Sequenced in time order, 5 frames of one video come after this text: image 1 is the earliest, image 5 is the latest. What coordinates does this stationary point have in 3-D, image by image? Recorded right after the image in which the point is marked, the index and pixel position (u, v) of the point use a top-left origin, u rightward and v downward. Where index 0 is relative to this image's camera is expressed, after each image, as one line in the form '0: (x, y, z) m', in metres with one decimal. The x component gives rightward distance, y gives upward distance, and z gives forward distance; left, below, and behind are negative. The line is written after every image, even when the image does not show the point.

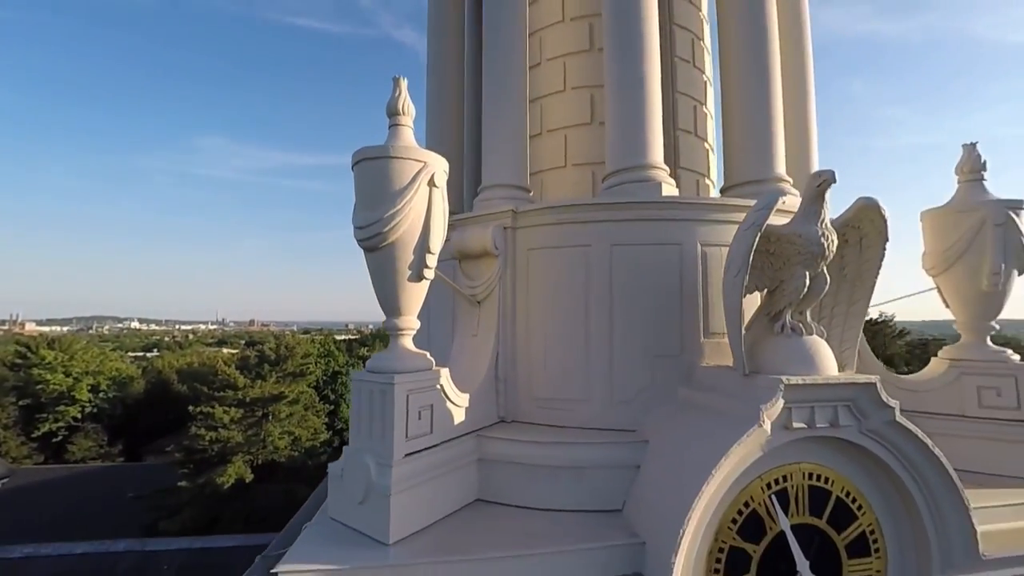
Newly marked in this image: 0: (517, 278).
0: (+0.1, +0.1, +7.1) m
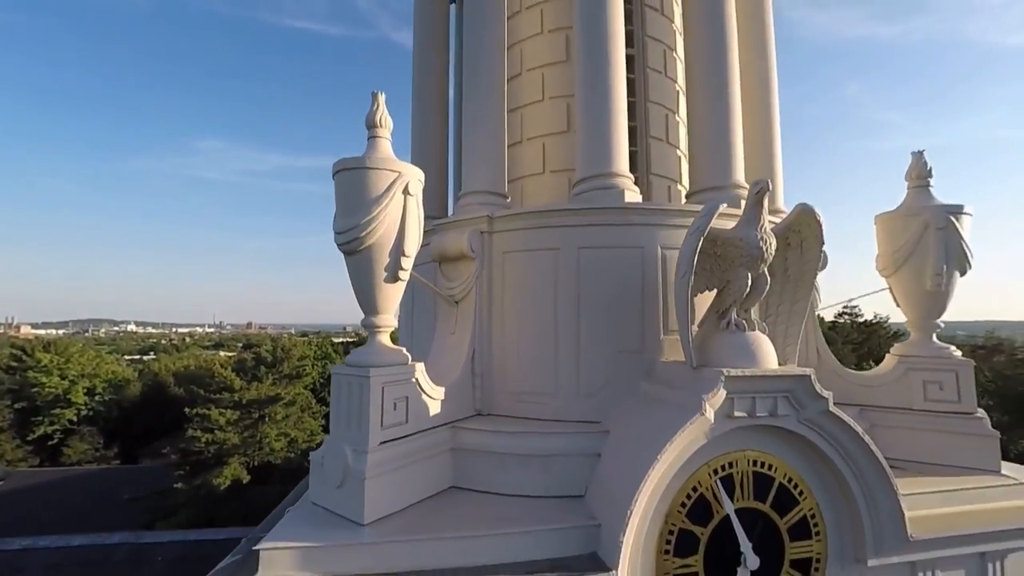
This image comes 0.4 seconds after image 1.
0: (-0.3, +0.1, +7.5) m
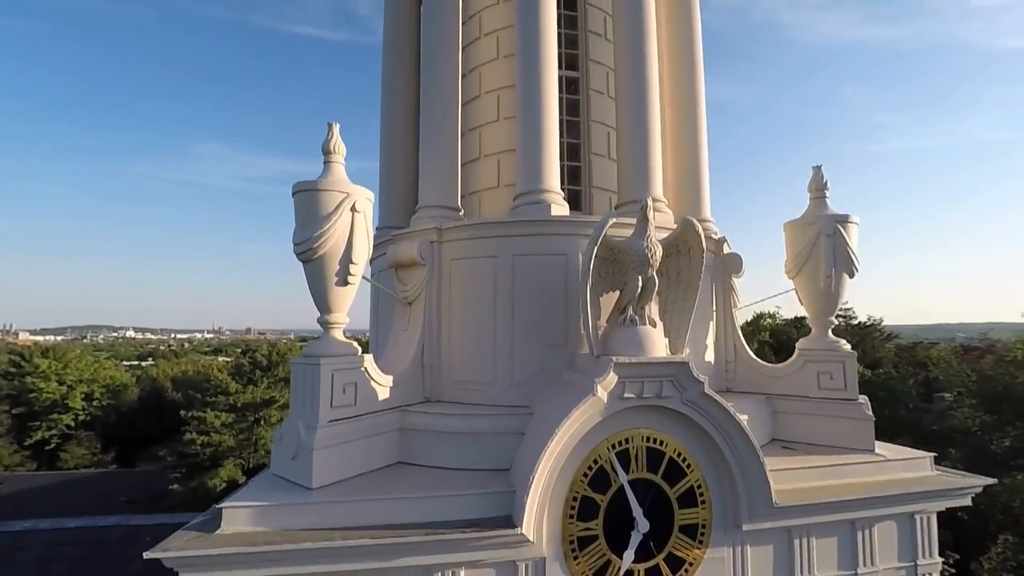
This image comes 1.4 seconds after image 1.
0: (-1.2, +0.1, +8.6) m
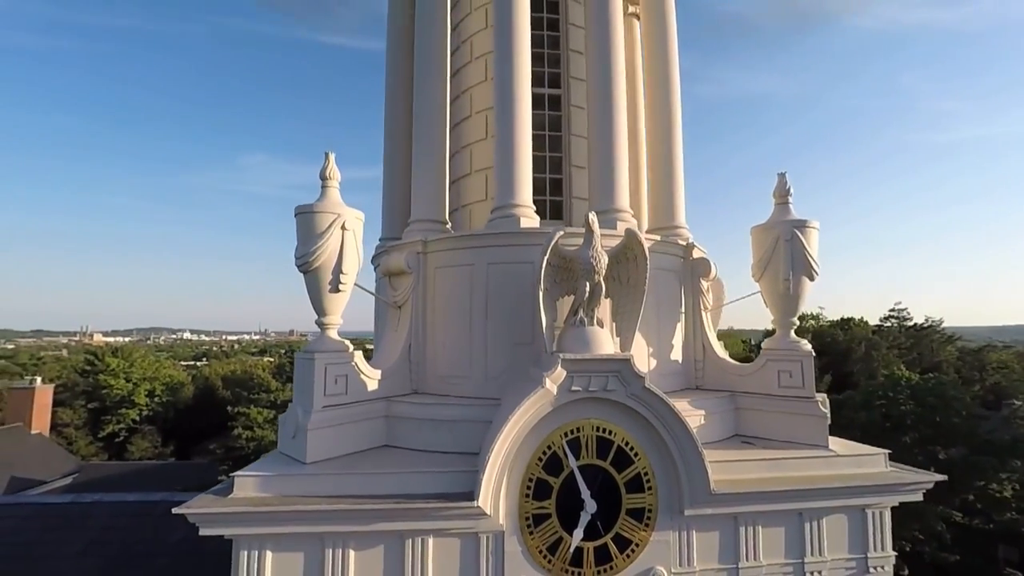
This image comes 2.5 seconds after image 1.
0: (-1.5, 0.0, +9.7) m
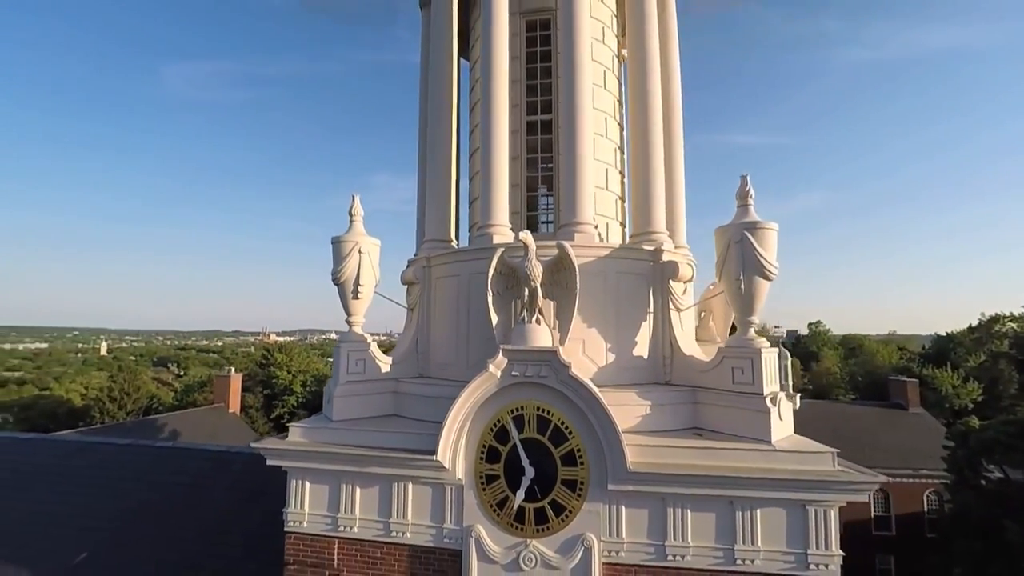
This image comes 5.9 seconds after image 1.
0: (-1.7, -0.1, +11.9) m
